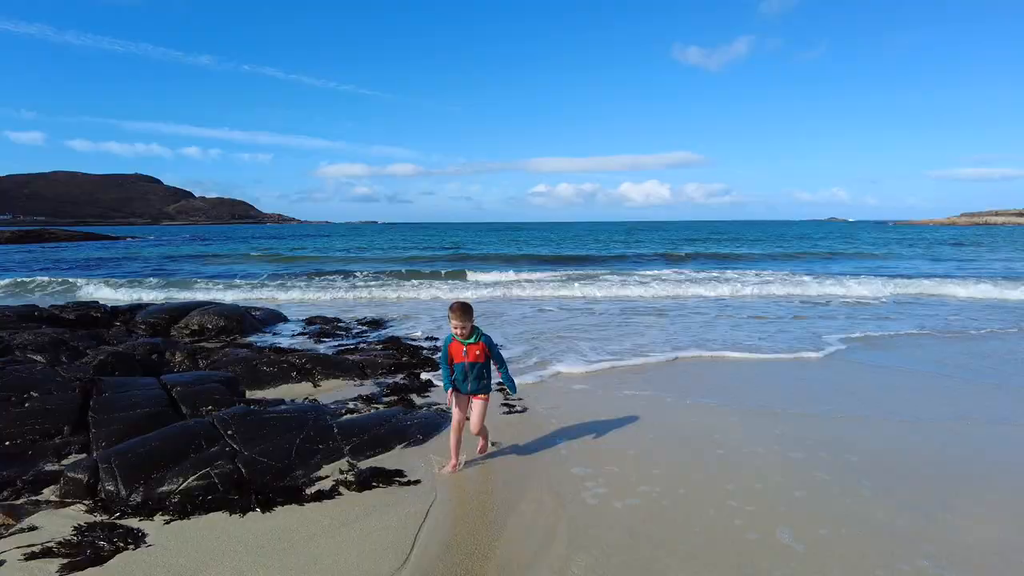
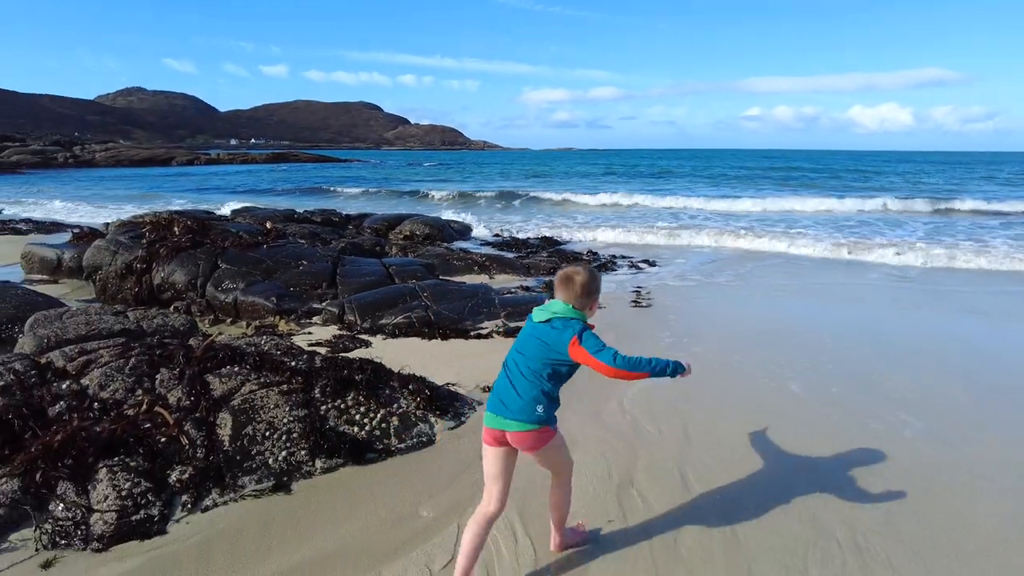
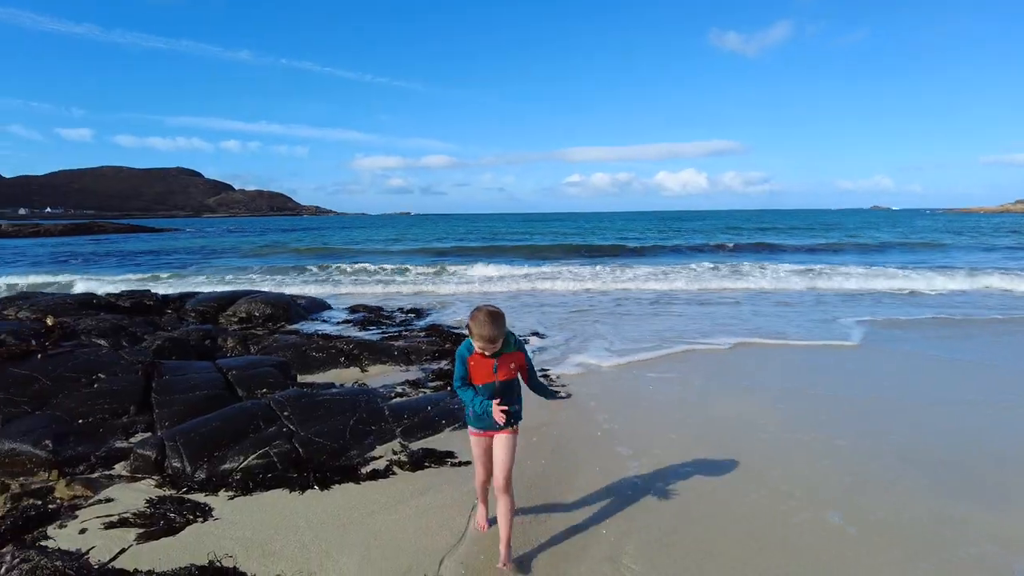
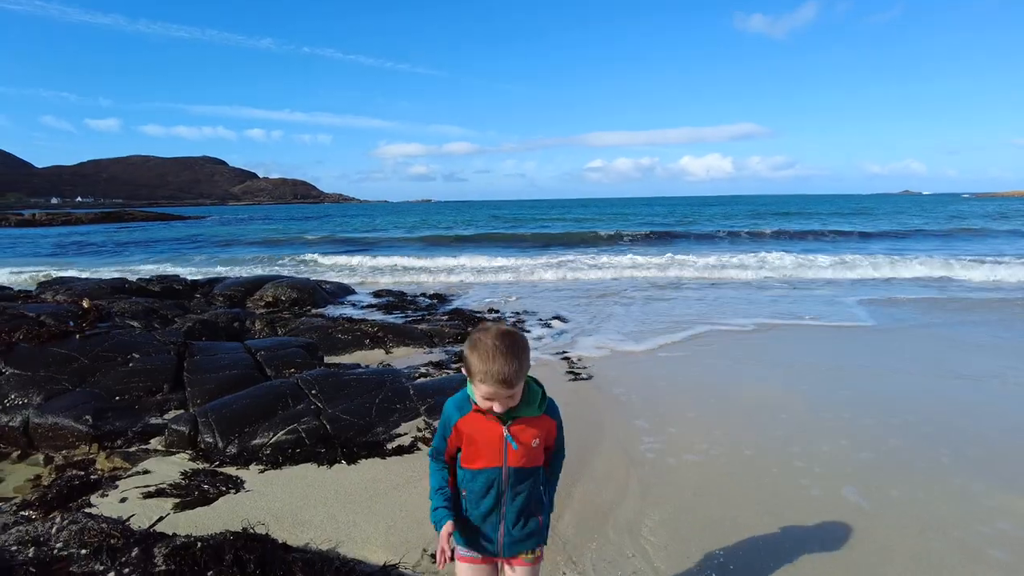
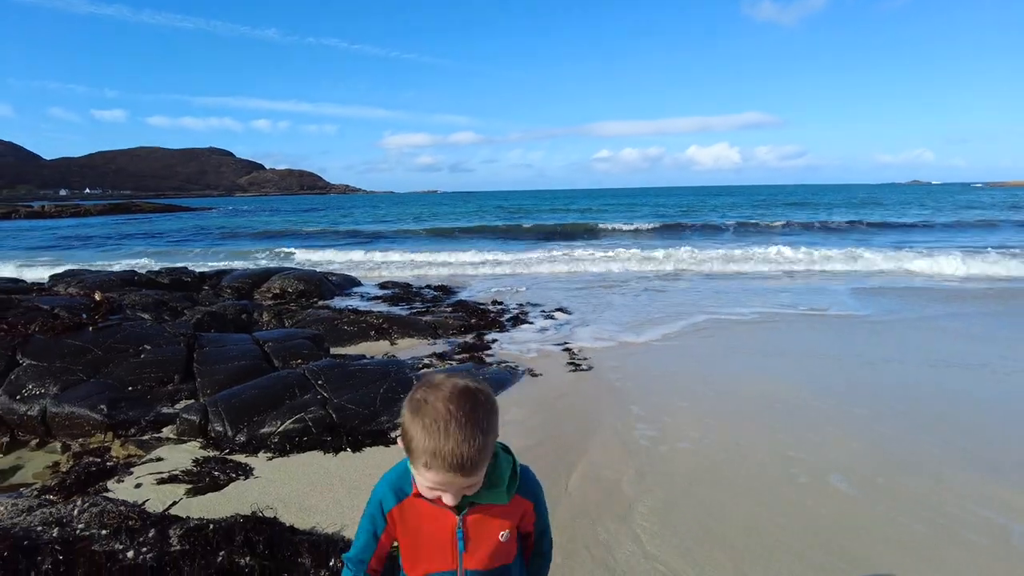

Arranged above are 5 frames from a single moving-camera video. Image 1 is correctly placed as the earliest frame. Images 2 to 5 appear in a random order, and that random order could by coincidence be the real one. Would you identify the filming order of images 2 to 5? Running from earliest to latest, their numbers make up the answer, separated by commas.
3, 4, 5, 2
